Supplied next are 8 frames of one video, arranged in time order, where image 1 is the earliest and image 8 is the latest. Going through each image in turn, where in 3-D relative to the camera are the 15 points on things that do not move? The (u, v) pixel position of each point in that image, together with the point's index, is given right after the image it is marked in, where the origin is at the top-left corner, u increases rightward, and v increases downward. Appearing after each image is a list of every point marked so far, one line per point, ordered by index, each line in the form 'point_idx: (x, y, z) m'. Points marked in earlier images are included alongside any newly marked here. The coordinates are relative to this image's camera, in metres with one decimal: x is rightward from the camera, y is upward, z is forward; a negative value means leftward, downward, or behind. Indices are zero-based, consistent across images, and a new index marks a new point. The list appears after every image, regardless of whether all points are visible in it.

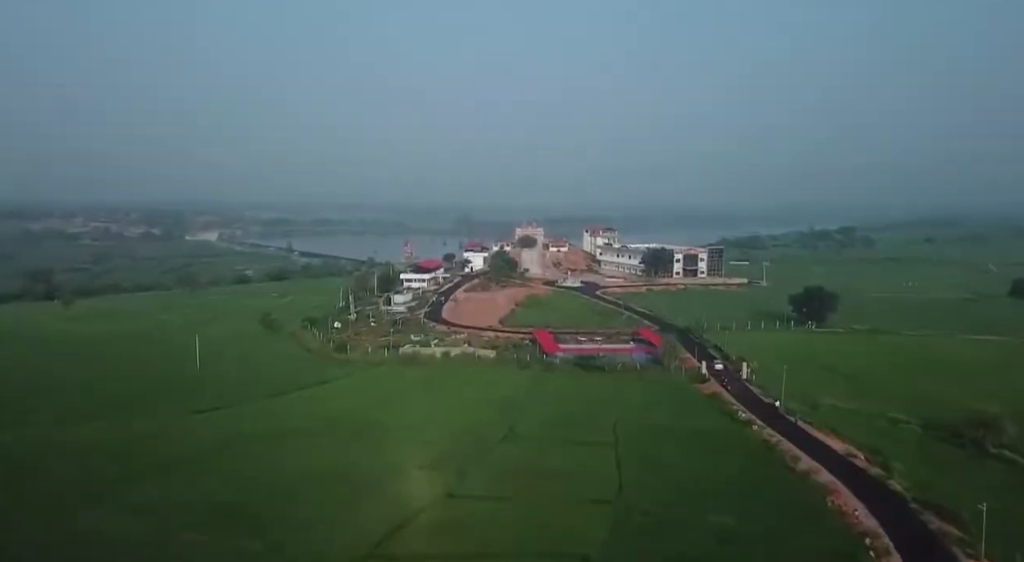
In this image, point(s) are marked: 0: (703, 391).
0: (+4.7, -2.7, +17.6) m
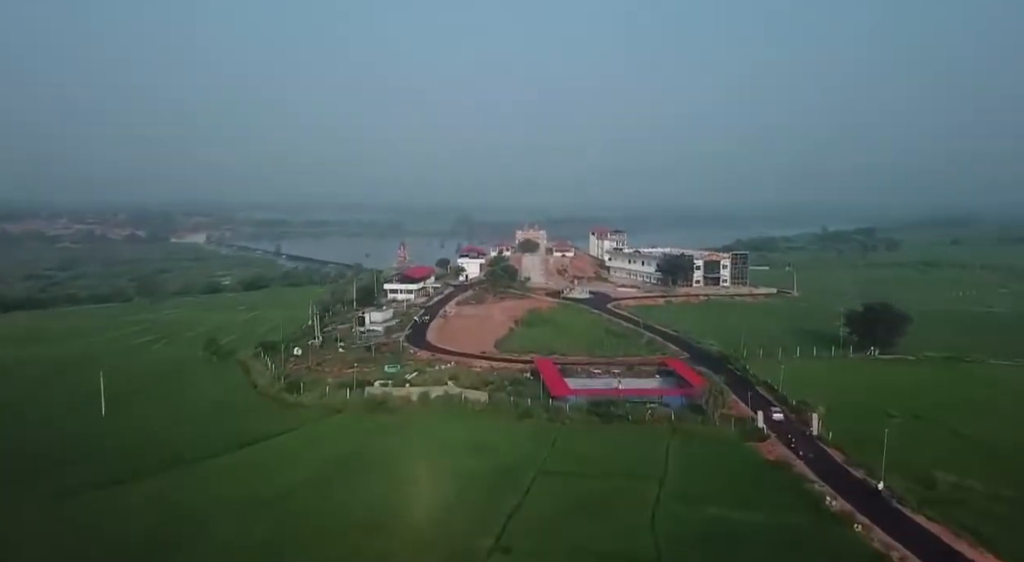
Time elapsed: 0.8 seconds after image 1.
0: (+4.6, -3.2, +13.0) m
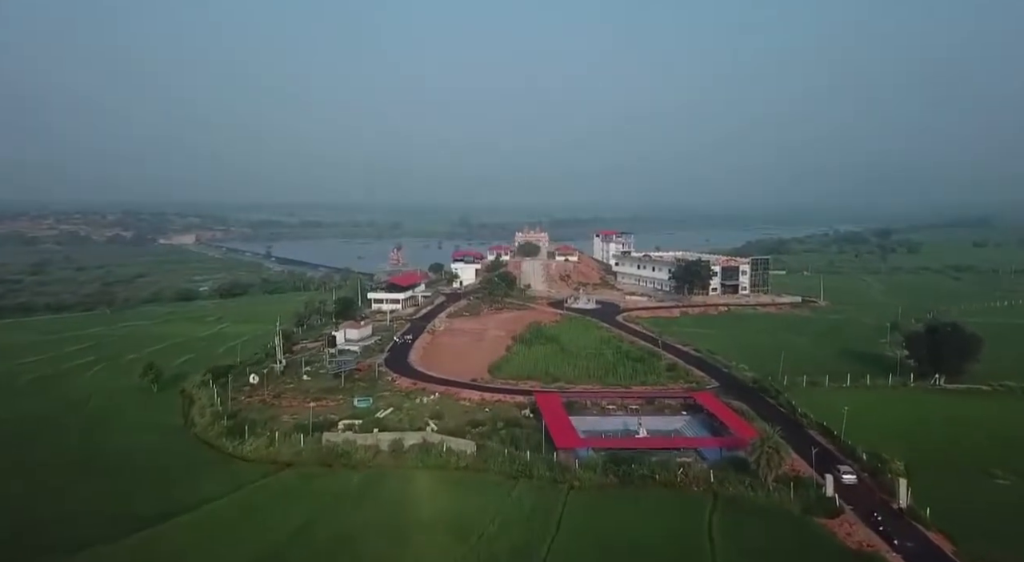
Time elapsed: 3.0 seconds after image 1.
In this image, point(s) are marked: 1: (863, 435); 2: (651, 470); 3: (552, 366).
0: (+4.5, -3.6, +9.7) m
1: (+6.8, -3.0, +13.8) m
2: (+2.4, -3.2, +12.1) m
3: (+1.1, -2.3, +19.7) m
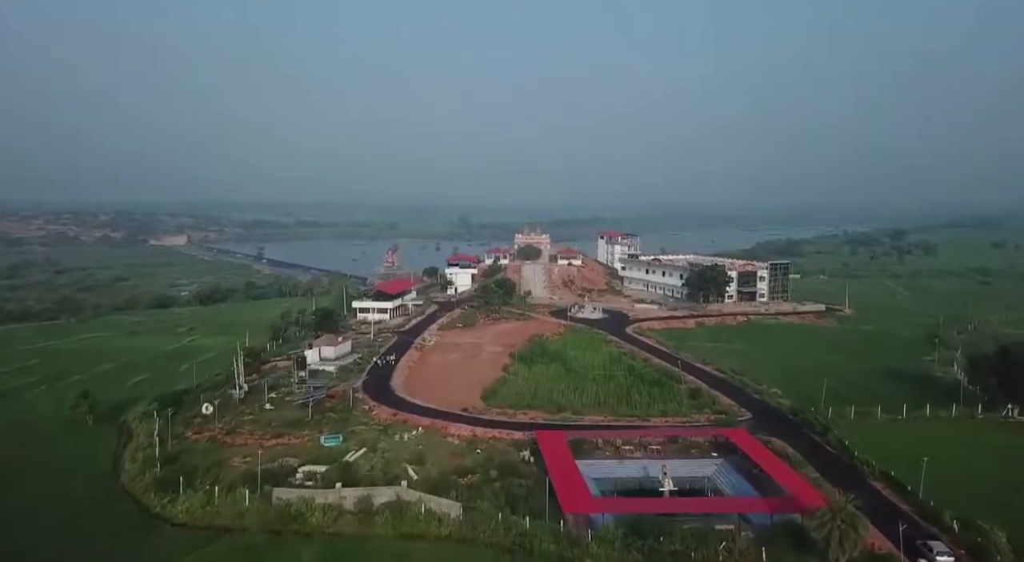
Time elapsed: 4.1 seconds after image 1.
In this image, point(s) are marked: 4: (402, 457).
0: (+4.5, -3.9, +7.0) m
1: (+6.7, -3.2, +11.1) m
2: (+2.3, -3.5, +9.5) m
3: (+1.1, -2.6, +17.0) m
4: (-2.0, -3.1, +13.0) m
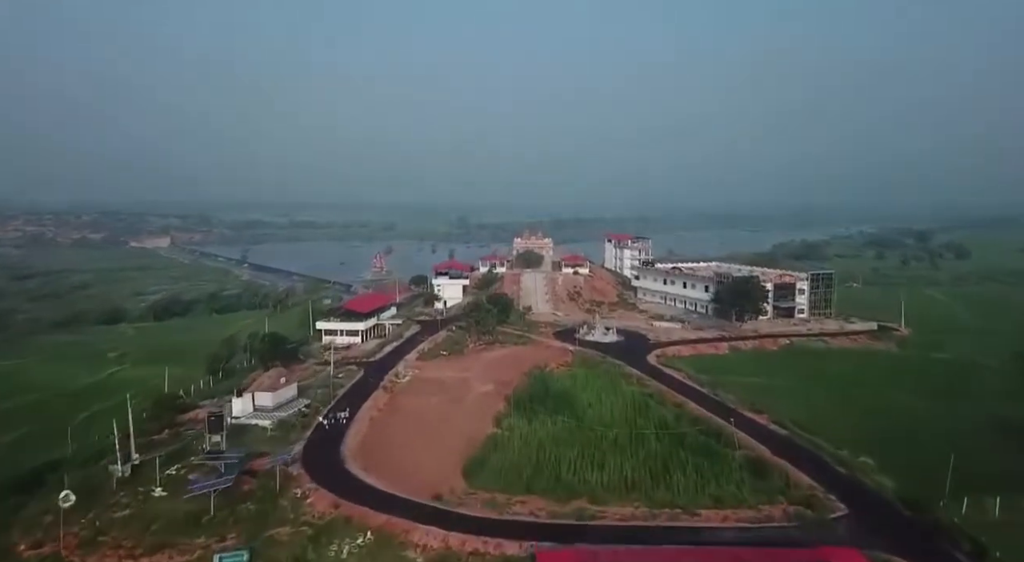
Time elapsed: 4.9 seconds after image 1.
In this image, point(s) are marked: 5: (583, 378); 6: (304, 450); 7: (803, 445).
0: (+4.3, -4.4, +2.4) m
1: (+6.6, -3.8, +6.5) m
2: (+2.2, -4.0, +4.9) m
3: (+0.9, -3.1, +12.4) m
4: (-2.1, -3.6, +8.4) m
5: (+1.8, -2.4, +18.0) m
6: (-3.7, -3.0, +12.9) m
7: (+5.4, -3.0, +13.3) m
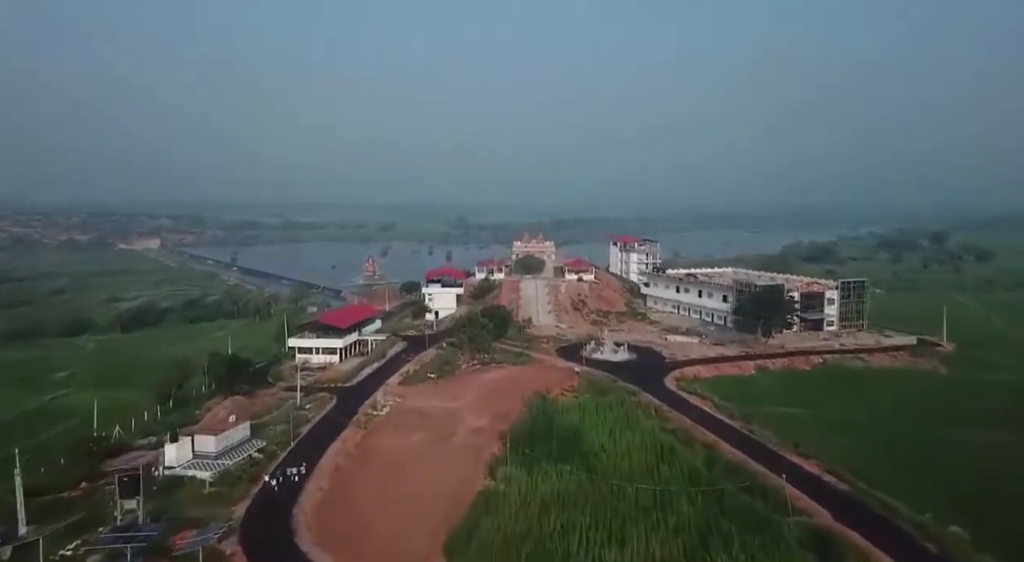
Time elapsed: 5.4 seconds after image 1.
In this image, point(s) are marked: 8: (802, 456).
0: (+4.3, -4.7, -0.2) m
1: (+6.5, -4.1, +3.9) m
2: (+2.1, -4.3, +2.2) m
3: (+0.9, -3.4, +9.8) m
4: (-2.2, -3.9, +5.8) m
5: (+1.7, -2.7, +15.3) m
6: (-3.8, -3.3, +10.2) m
7: (+5.3, -3.3, +10.6) m
8: (+5.3, -3.1, +13.0) m
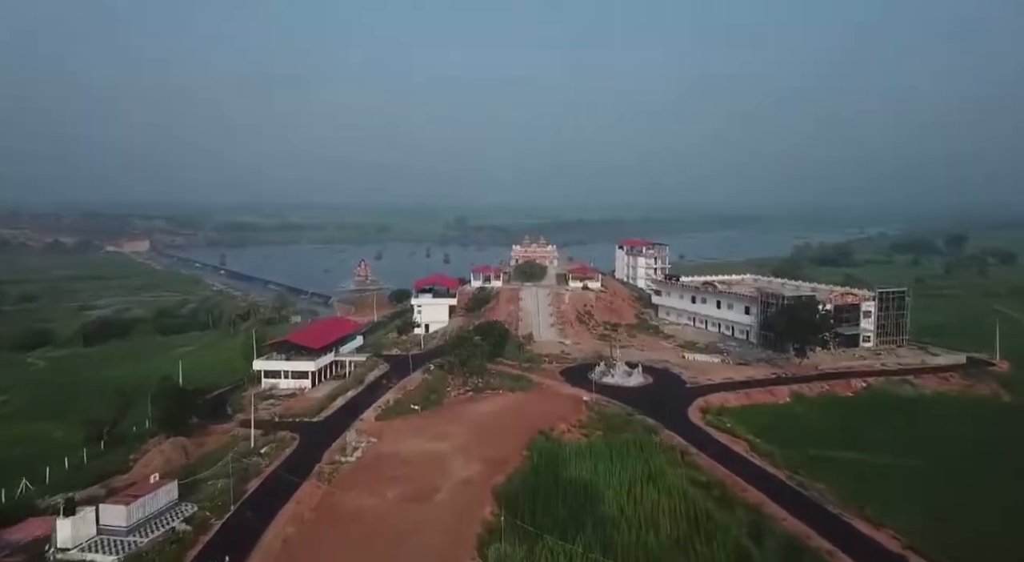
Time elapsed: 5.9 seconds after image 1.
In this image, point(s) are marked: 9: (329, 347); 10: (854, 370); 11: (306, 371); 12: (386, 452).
0: (+4.2, -5.0, -2.9) m
1: (+6.5, -4.4, +1.2) m
2: (+2.0, -4.6, -0.4) m
3: (+0.8, -3.8, +7.1) m
4: (-2.2, -4.3, +3.1) m
5: (+1.7, -3.1, +12.7) m
6: (-3.9, -3.6, +7.6) m
7: (+5.3, -3.7, +8.0) m
8: (+5.2, -3.5, +10.3) m
9: (-4.7, -1.6, +18.4) m
10: (+9.2, -2.4, +19.4) m
11: (-5.1, -2.2, +17.4) m
12: (-2.3, -3.1, +13.2) m
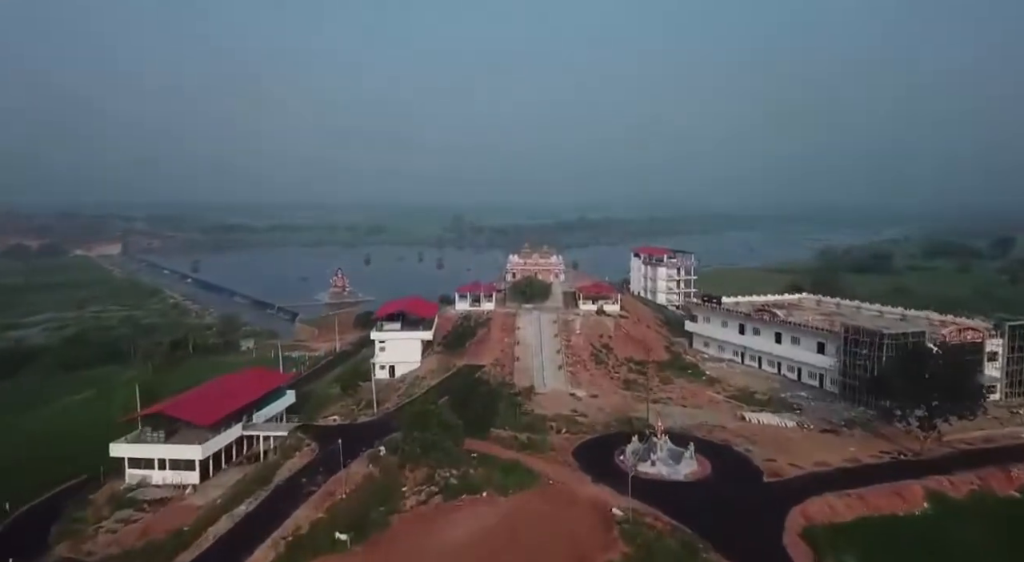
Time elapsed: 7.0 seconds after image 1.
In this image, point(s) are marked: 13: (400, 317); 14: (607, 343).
0: (+4.0, -5.7, -8.9) m
1: (+6.3, -5.1, -4.8) m
2: (+1.9, -5.3, -6.5) m
3: (+0.6, -4.4, +1.1) m
4: (-2.4, -5.0, -2.9) m
5: (+1.5, -3.7, +6.6) m
6: (-4.0, -4.3, +1.6) m
7: (+5.1, -4.3, +1.9) m
8: (+5.0, -4.1, +4.3) m
9: (-4.8, -2.3, +12.4) m
10: (+9.1, -3.1, +13.4) m
11: (-5.2, -2.9, +11.4) m
12: (-2.5, -3.8, +7.2) m
13: (-3.0, -1.0, +19.3) m
14: (+2.6, -1.8, +19.5) m
